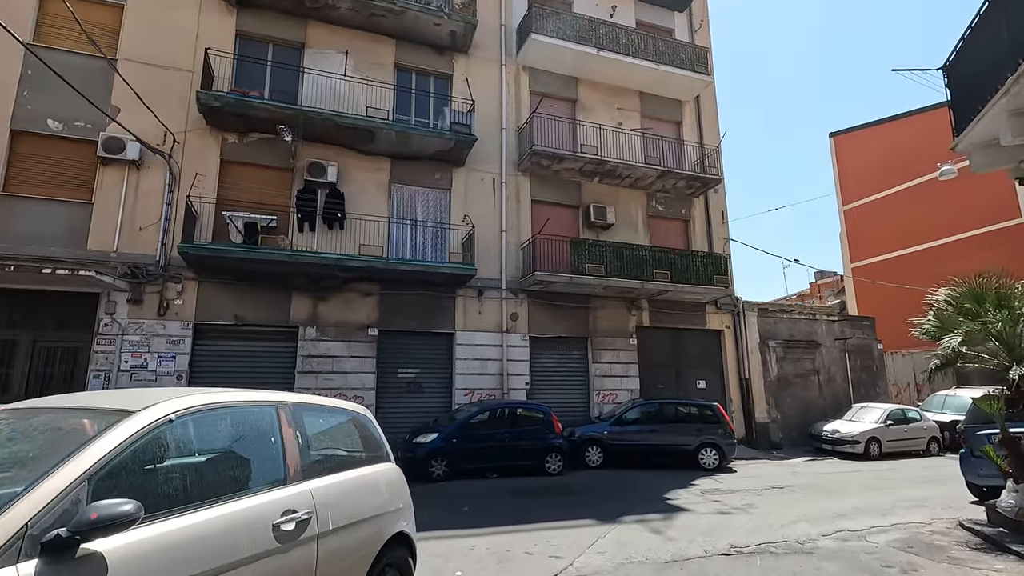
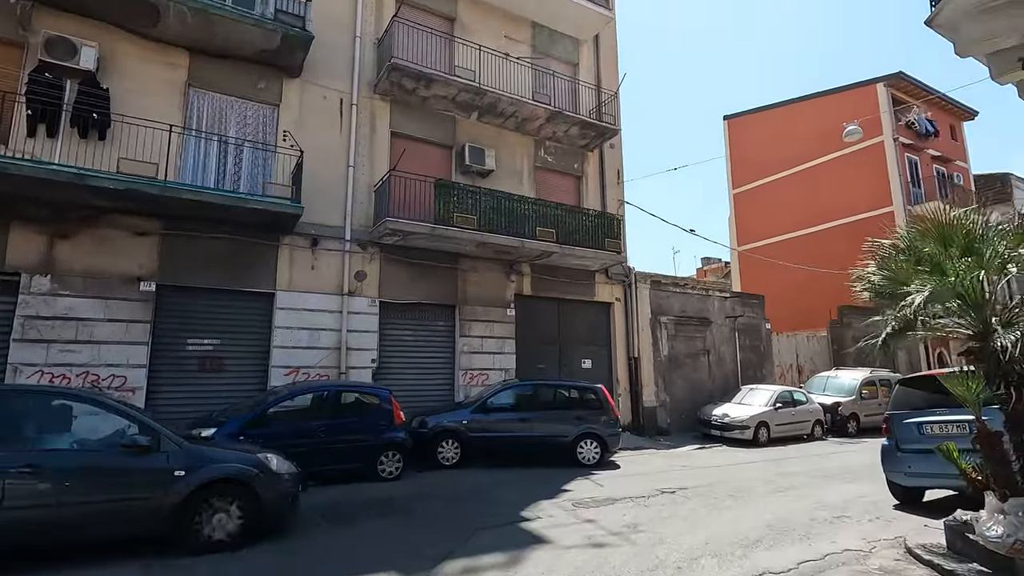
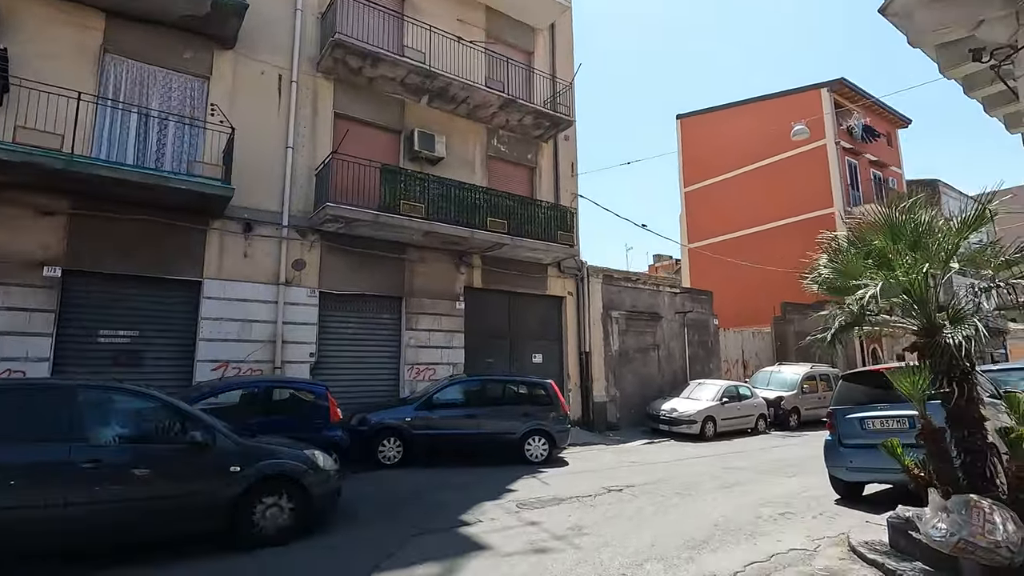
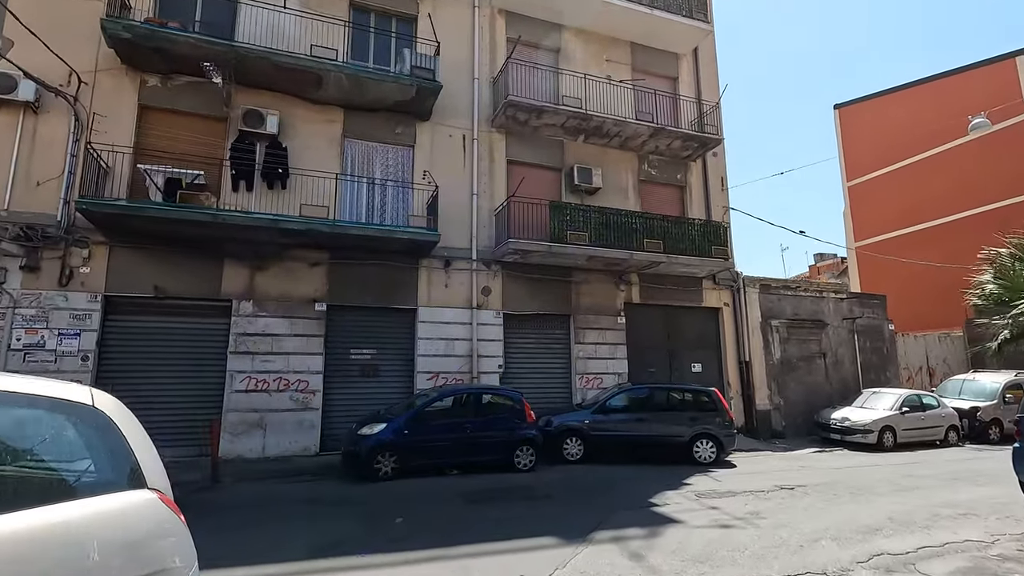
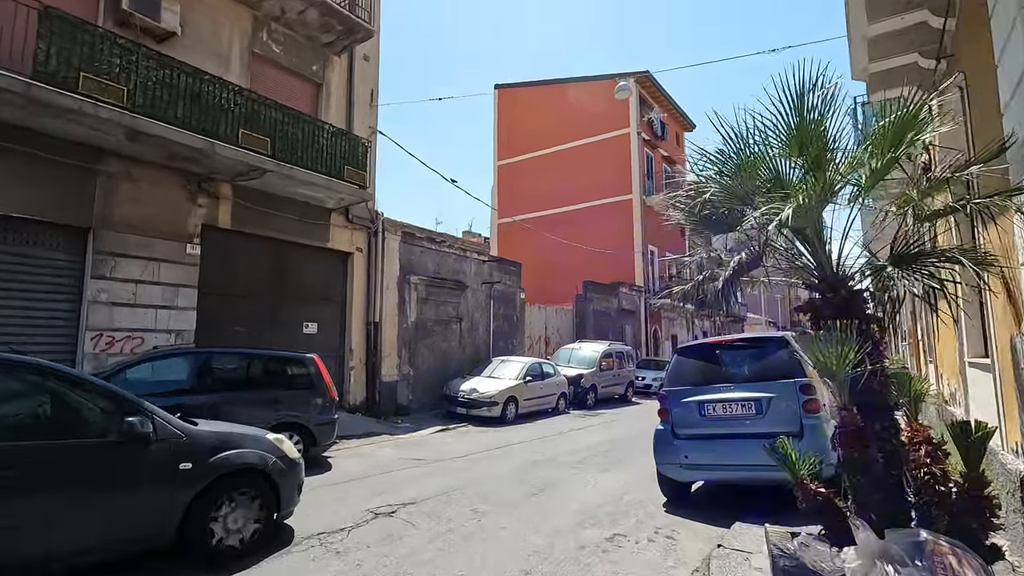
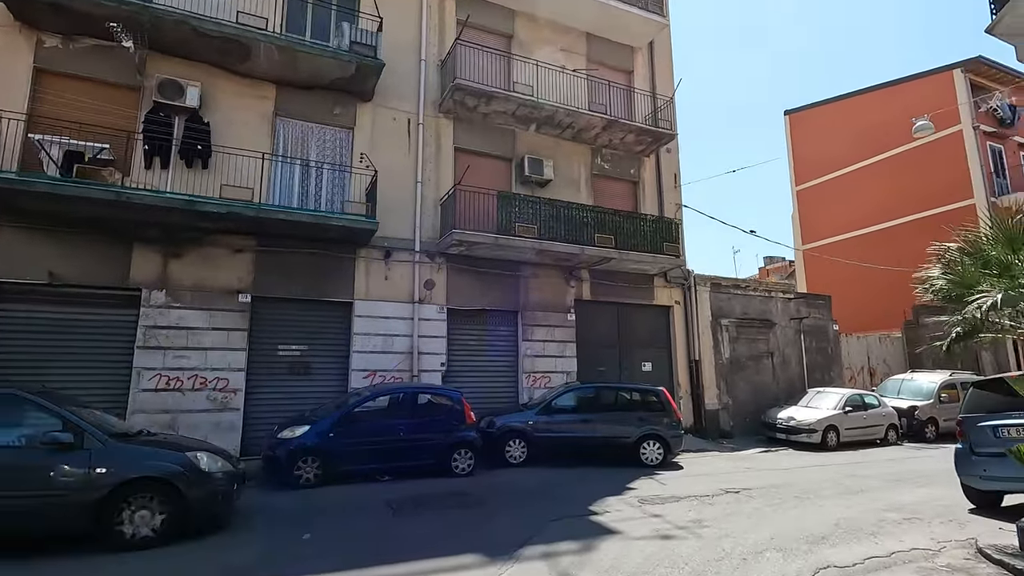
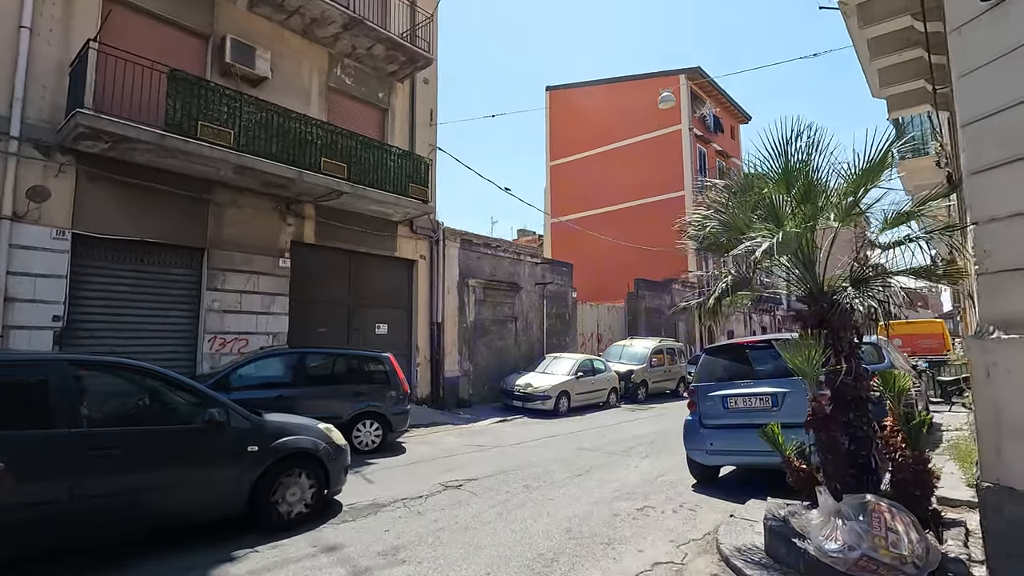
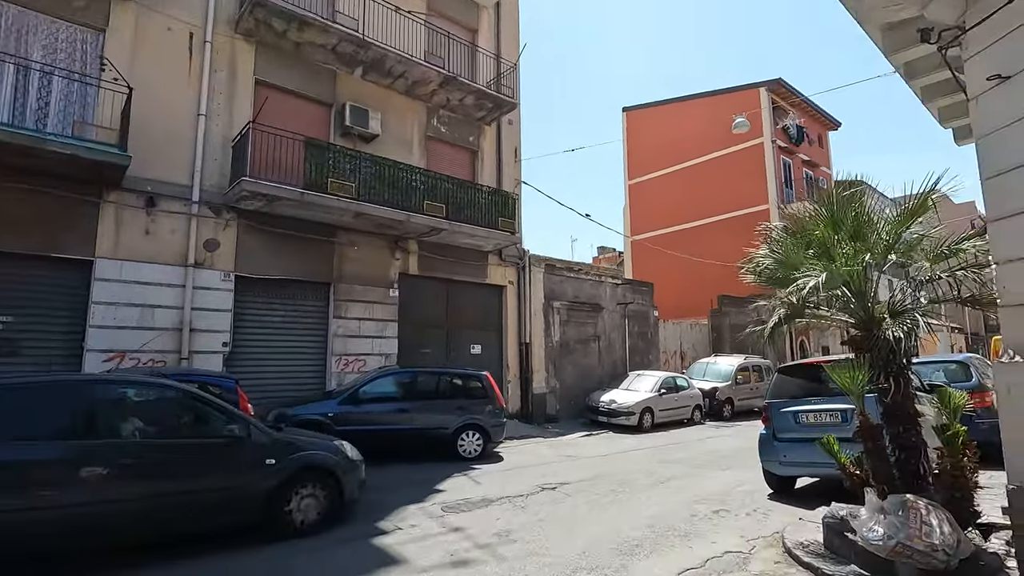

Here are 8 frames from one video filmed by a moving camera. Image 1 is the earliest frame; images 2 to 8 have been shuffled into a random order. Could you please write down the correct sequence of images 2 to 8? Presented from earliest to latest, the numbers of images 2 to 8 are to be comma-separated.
4, 6, 2, 3, 8, 7, 5
